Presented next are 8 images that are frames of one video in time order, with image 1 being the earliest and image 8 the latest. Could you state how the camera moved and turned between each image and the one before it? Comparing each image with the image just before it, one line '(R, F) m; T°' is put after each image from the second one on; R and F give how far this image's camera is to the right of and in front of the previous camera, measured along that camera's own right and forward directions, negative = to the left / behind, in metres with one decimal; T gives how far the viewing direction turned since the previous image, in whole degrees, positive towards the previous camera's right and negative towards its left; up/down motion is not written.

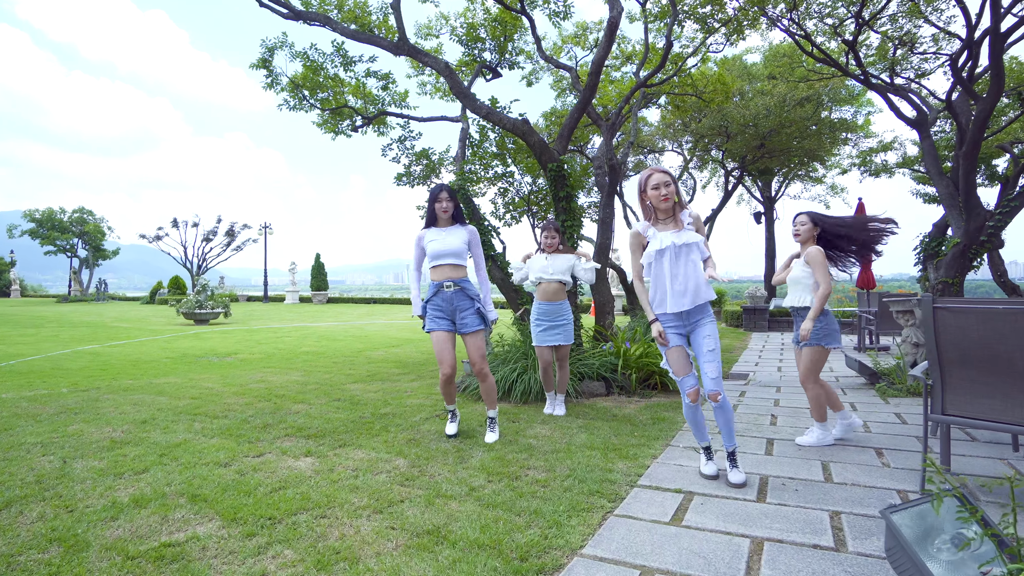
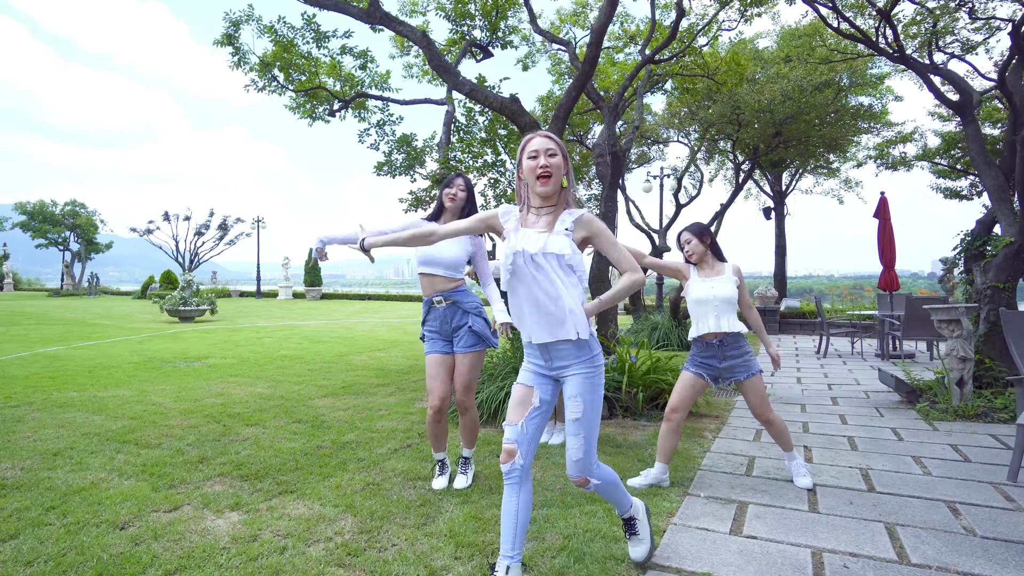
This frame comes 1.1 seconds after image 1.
(+0.1, +0.7) m; 0°
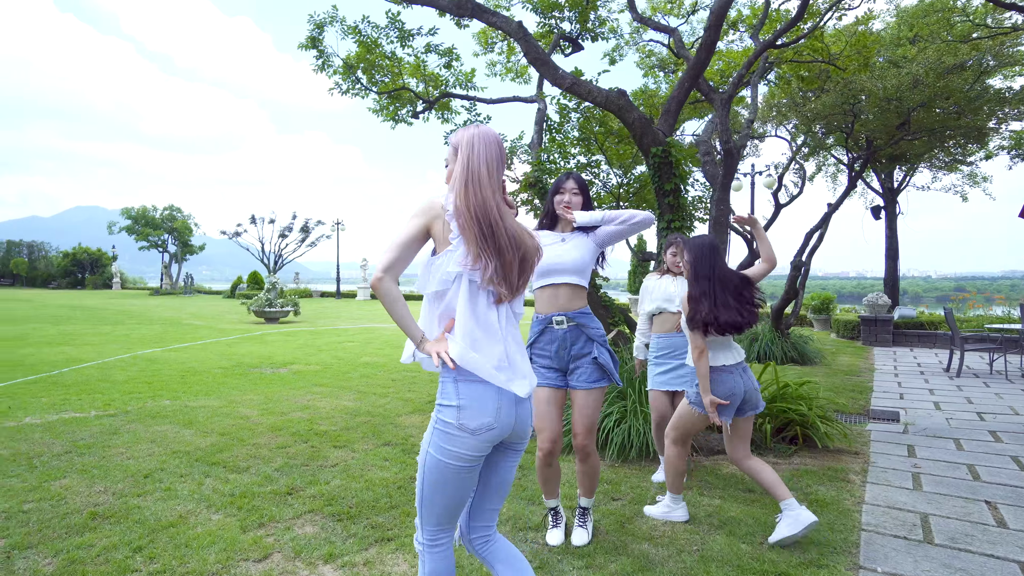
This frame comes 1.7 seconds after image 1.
(-0.3, +0.5) m; -7°
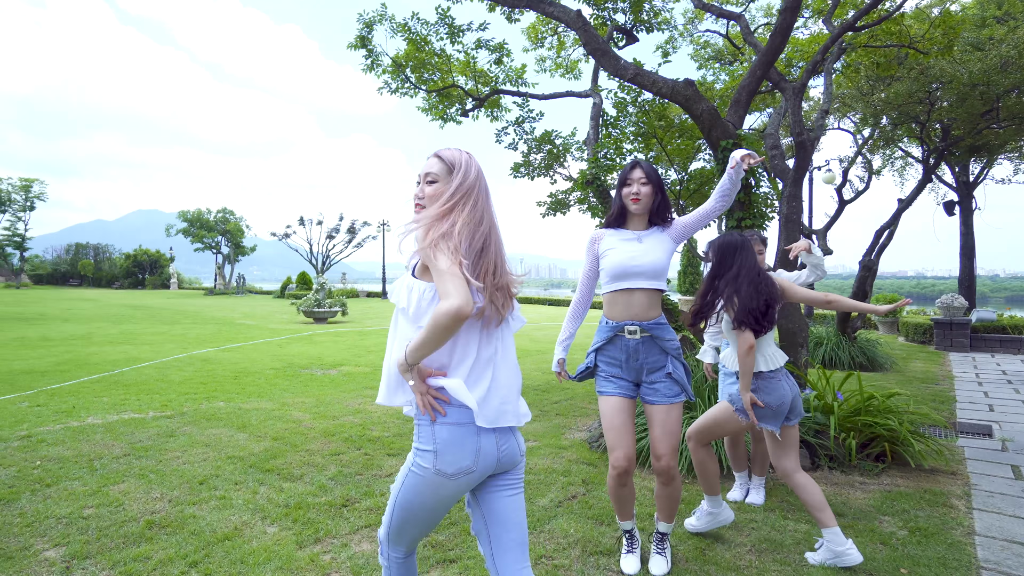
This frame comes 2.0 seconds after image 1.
(-0.2, +0.2) m; -4°
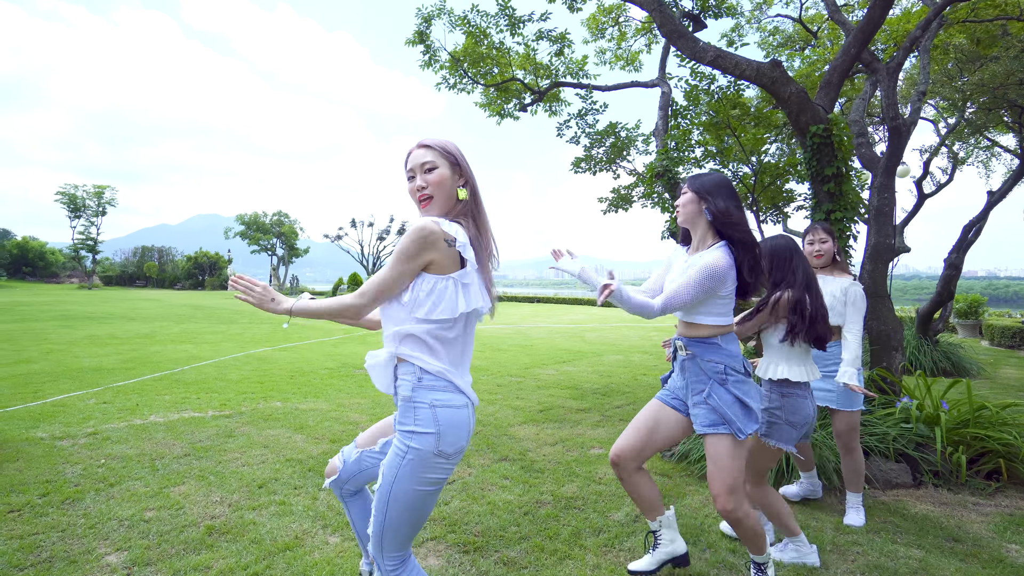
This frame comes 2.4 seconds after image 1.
(-0.2, +0.2) m; -5°
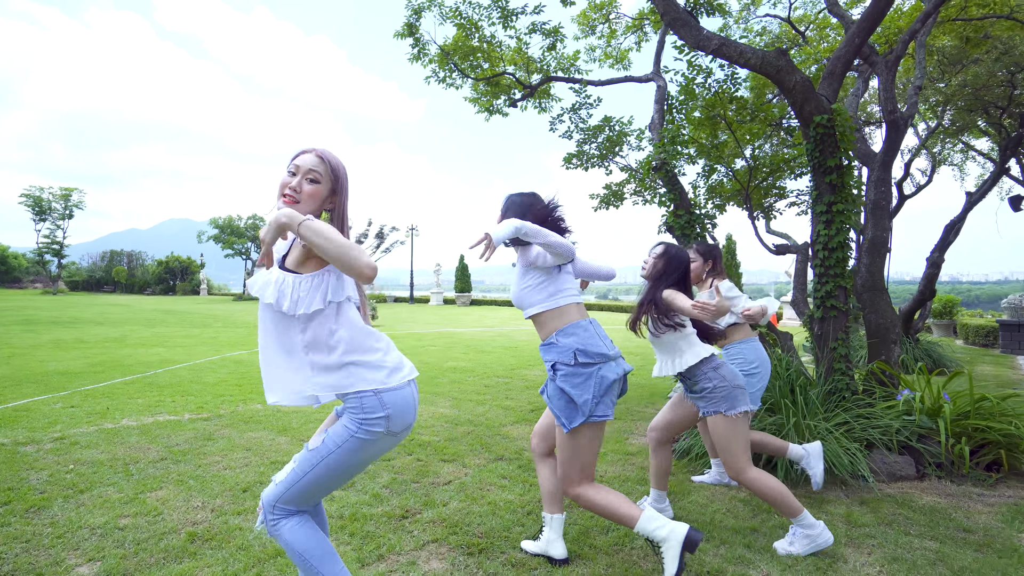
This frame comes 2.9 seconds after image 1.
(-0.1, +0.1) m; +2°
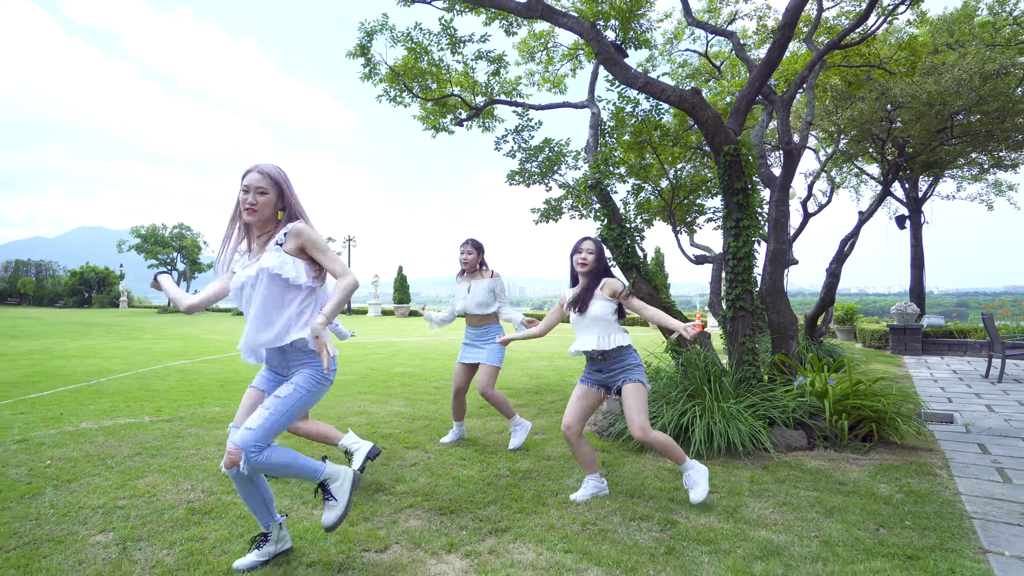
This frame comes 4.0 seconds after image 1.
(-0.2, -0.5) m; +6°
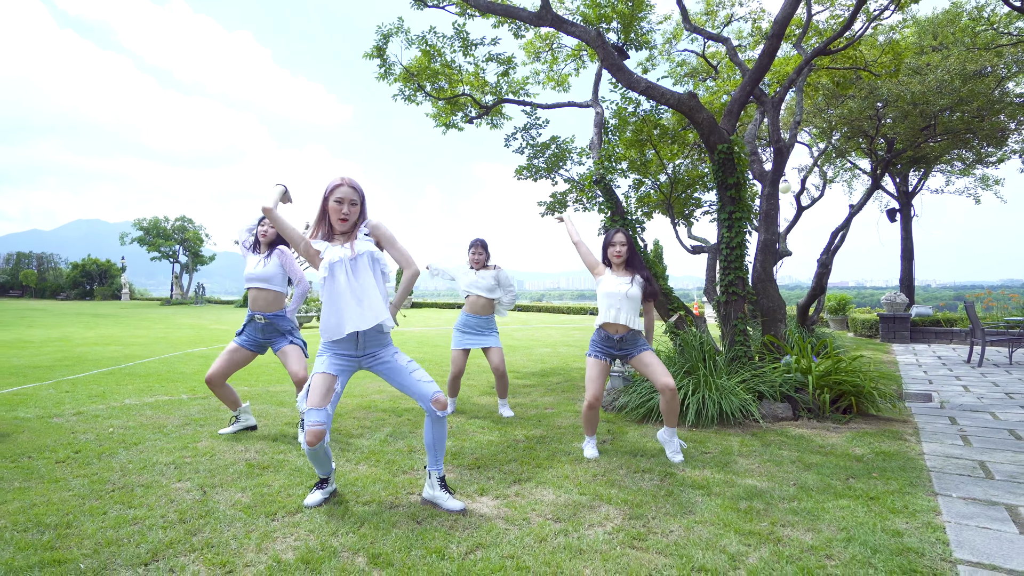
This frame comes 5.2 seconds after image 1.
(-0.1, -0.4) m; 0°
